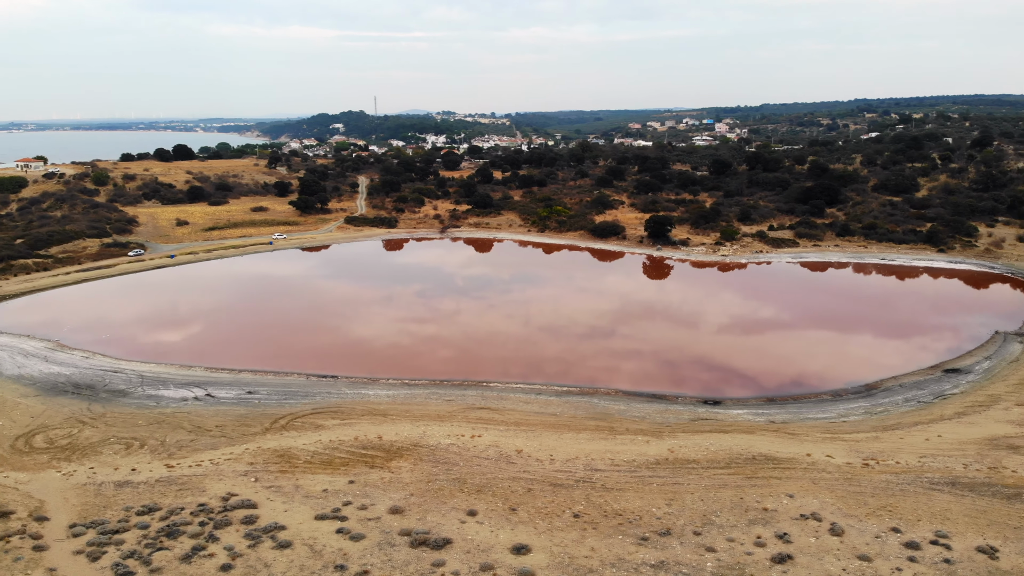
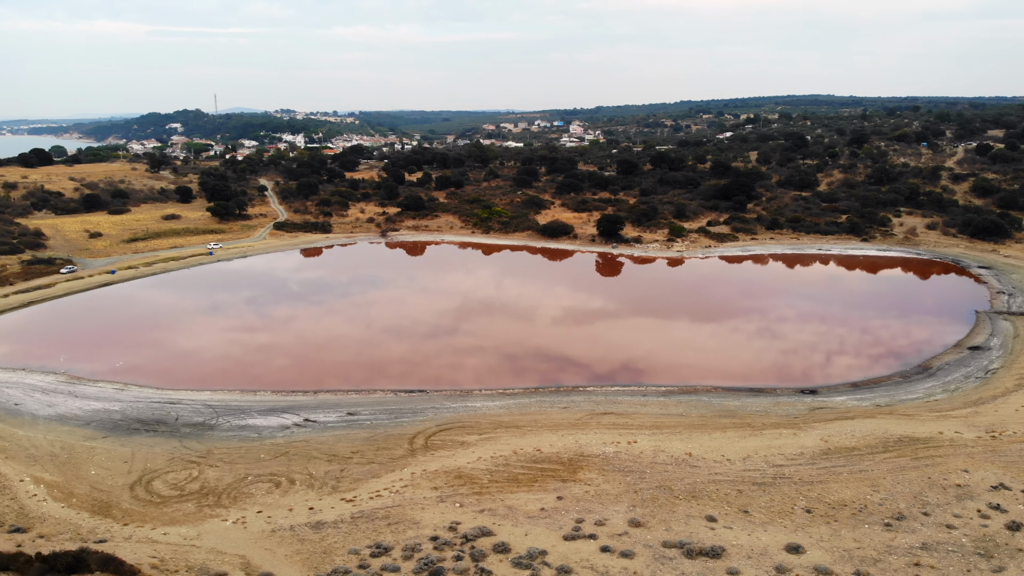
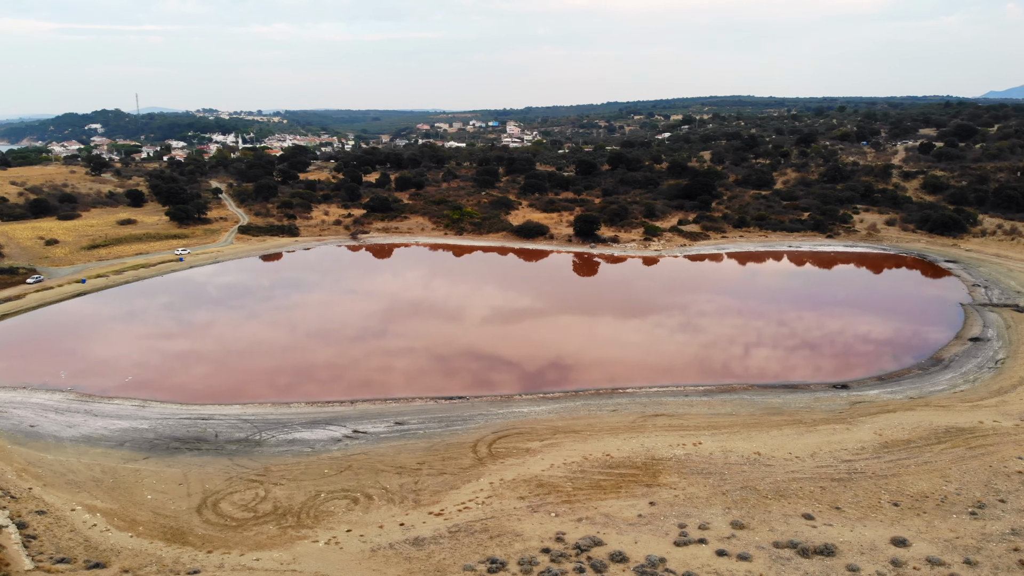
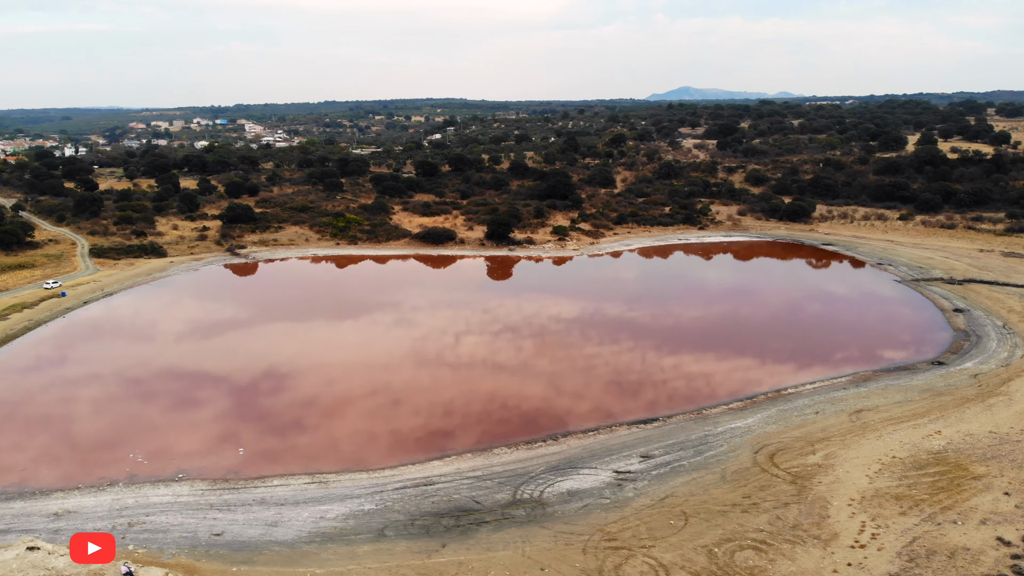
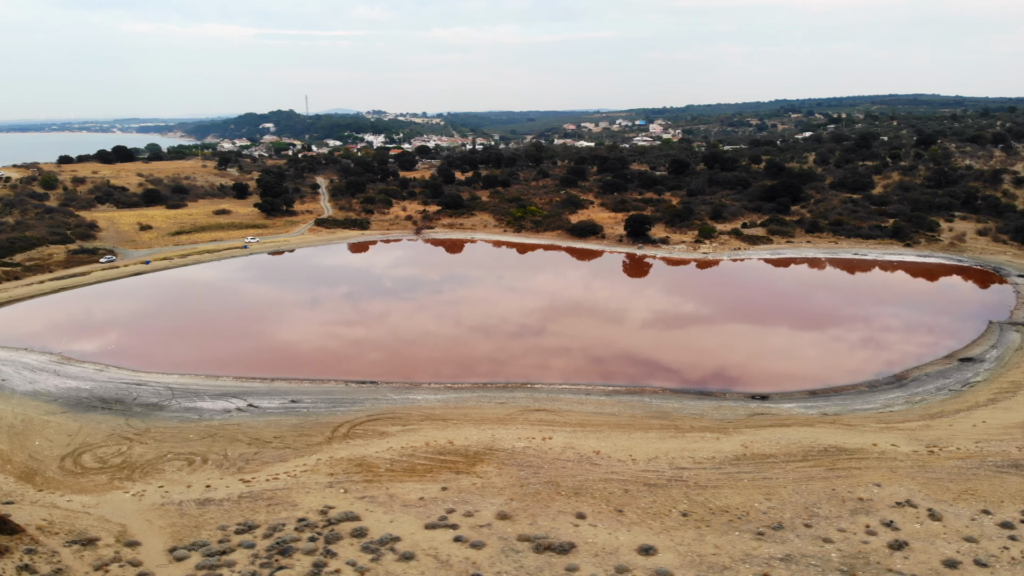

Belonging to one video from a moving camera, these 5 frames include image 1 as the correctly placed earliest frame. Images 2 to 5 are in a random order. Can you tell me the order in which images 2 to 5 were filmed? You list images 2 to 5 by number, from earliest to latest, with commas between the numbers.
5, 2, 3, 4
